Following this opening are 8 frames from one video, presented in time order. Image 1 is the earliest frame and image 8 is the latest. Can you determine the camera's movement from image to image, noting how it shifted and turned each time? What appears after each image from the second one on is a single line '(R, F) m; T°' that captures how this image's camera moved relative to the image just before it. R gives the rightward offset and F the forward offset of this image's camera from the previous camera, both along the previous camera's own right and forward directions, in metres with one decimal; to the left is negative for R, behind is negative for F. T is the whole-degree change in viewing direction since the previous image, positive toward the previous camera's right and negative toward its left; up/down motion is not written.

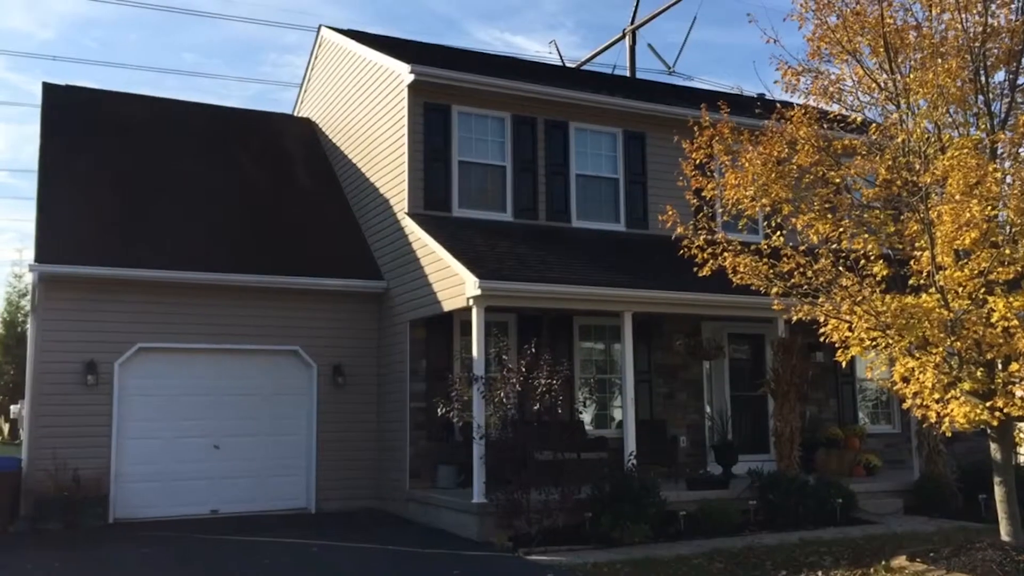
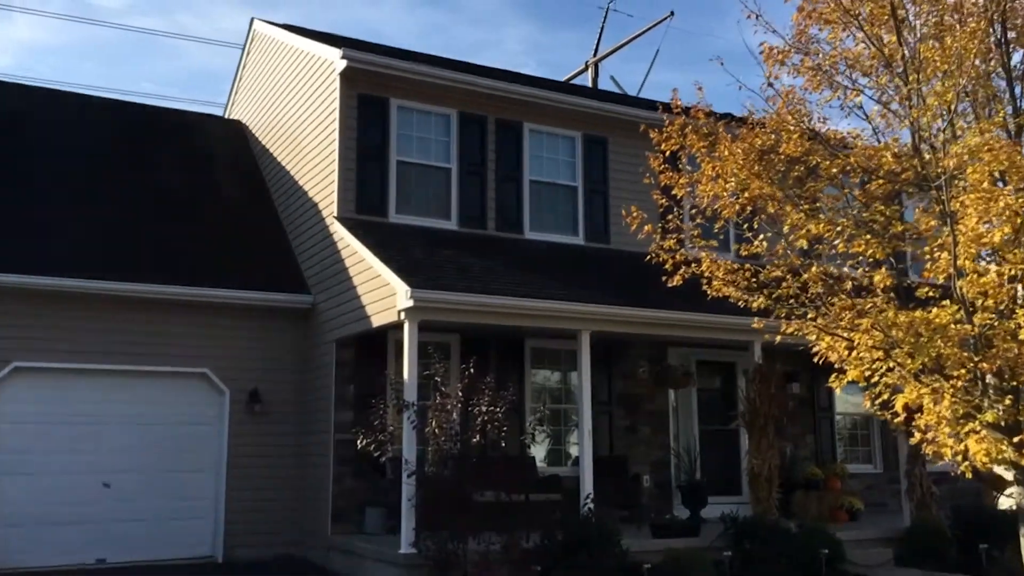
(+0.2, +1.6) m; +2°
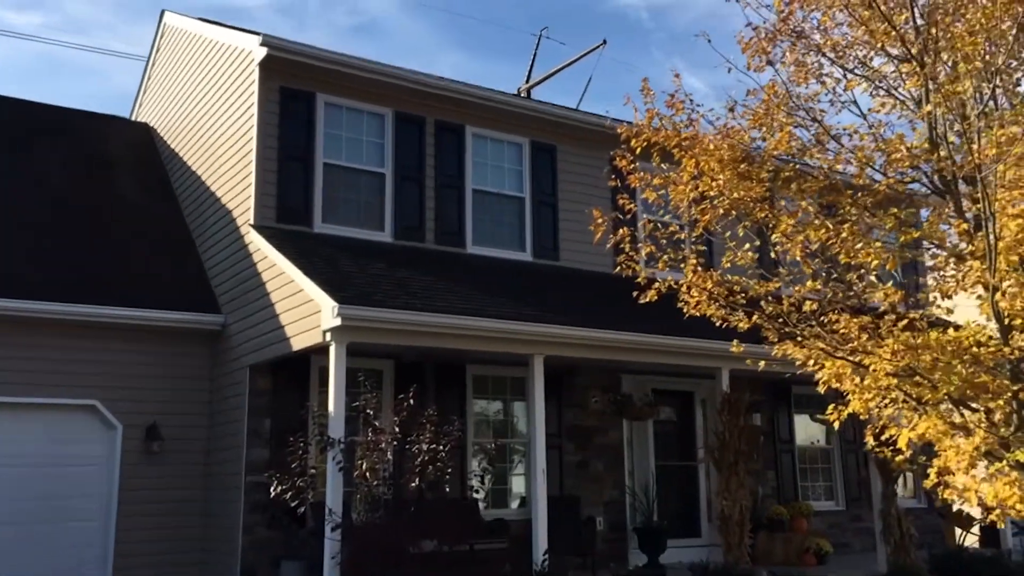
(-0.2, +1.3) m; +5°
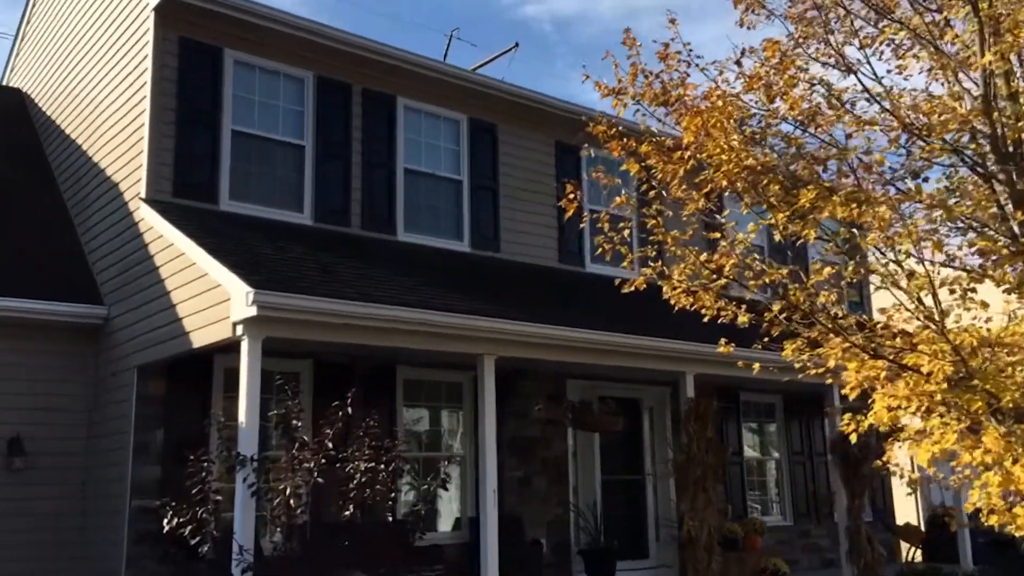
(-0.4, +1.3) m; +6°
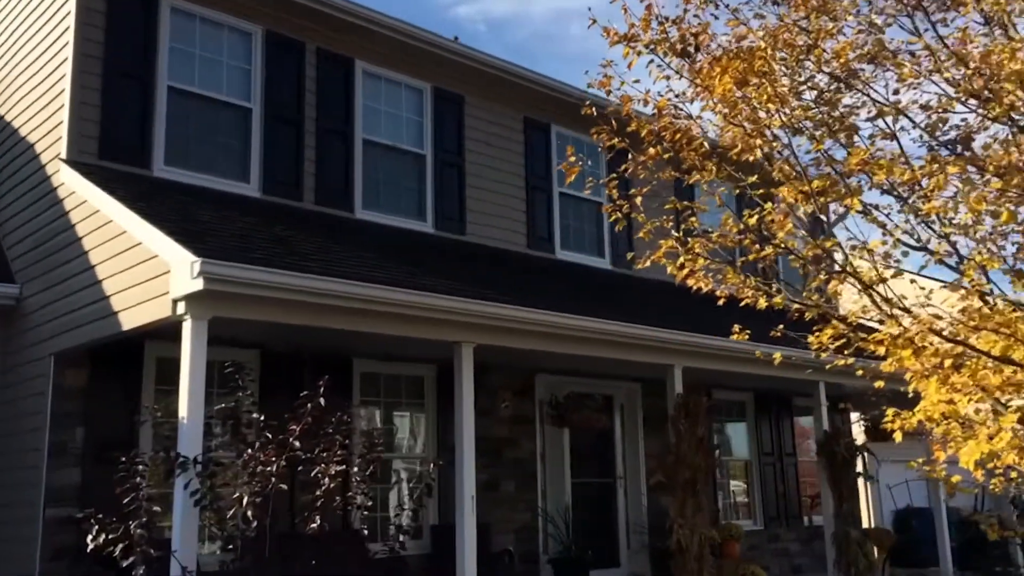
(-0.4, +0.9) m; +4°
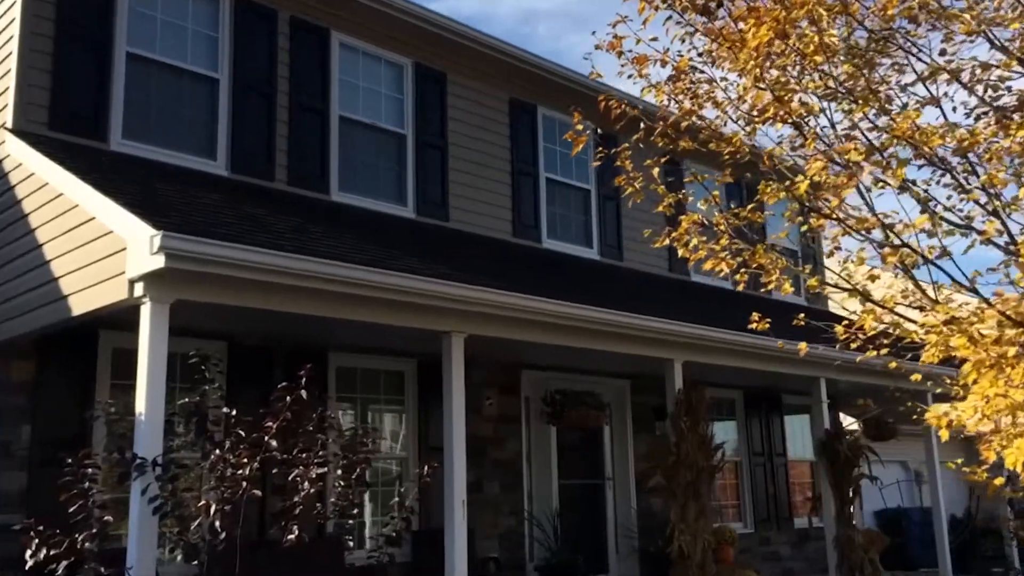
(-0.2, +0.6) m; +2°
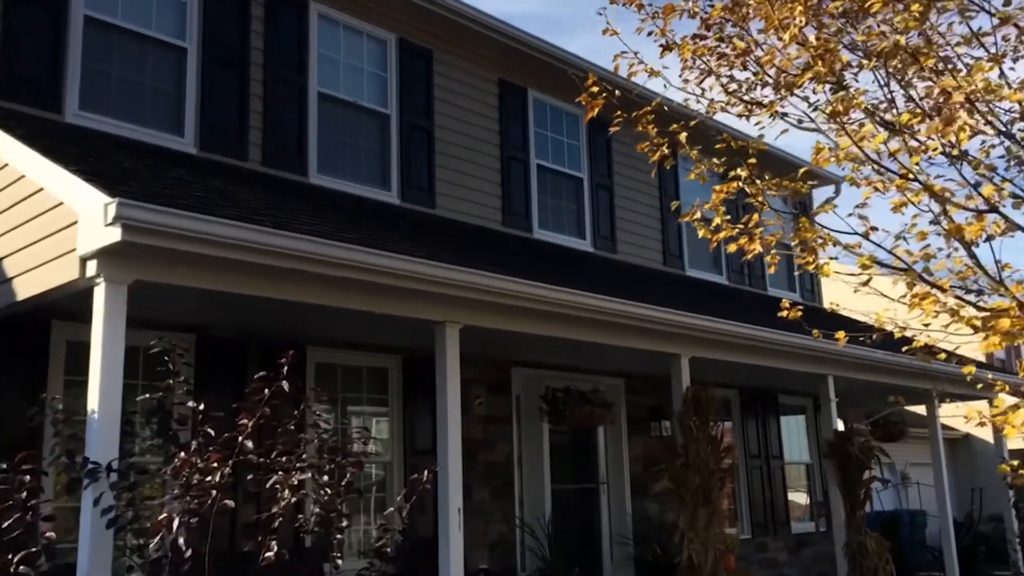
(-0.2, +0.6) m; +2°
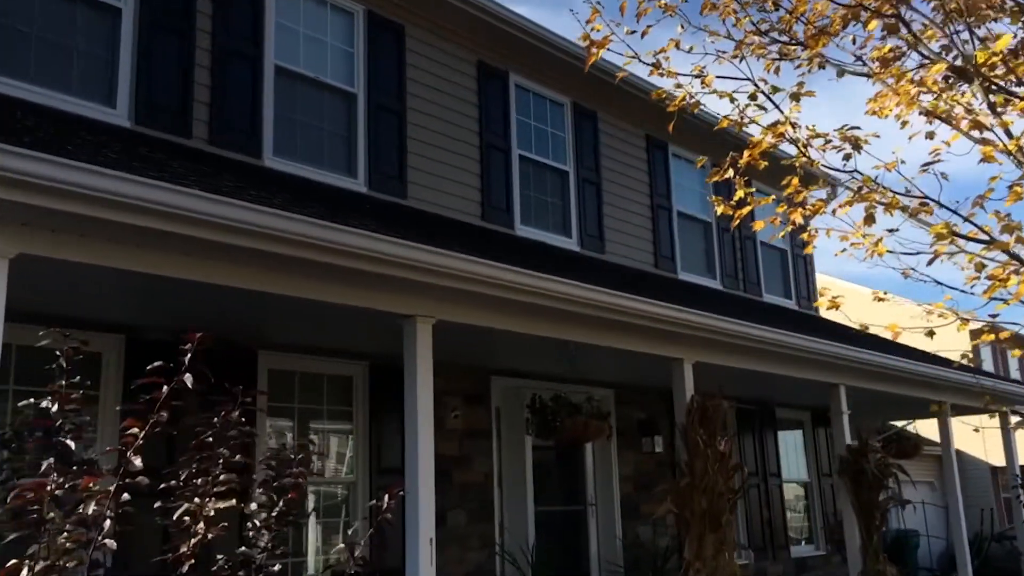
(0.0, +0.9) m; +2°
